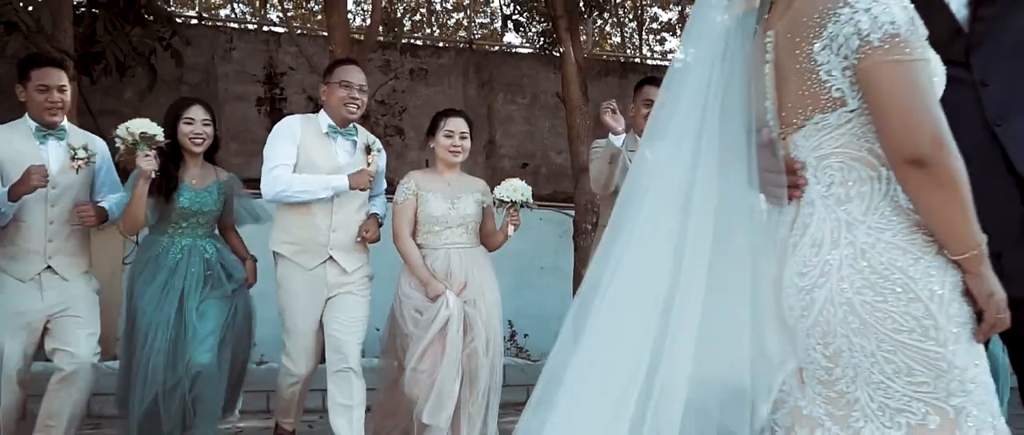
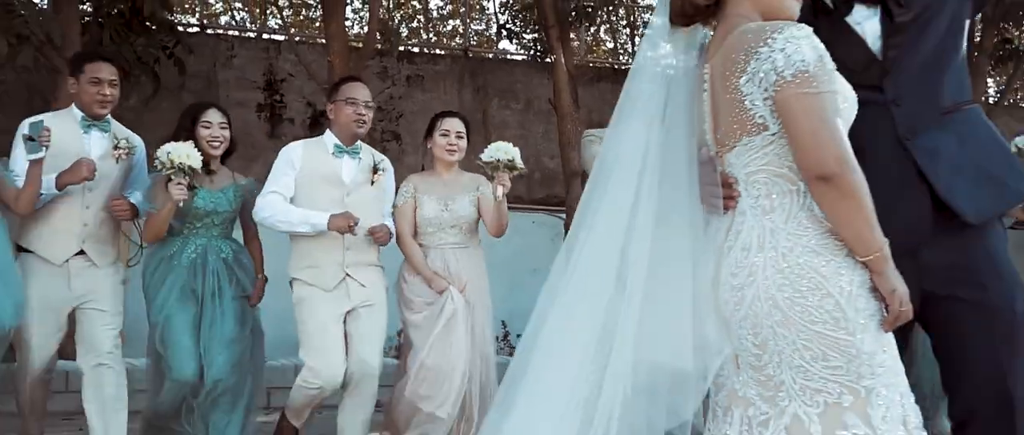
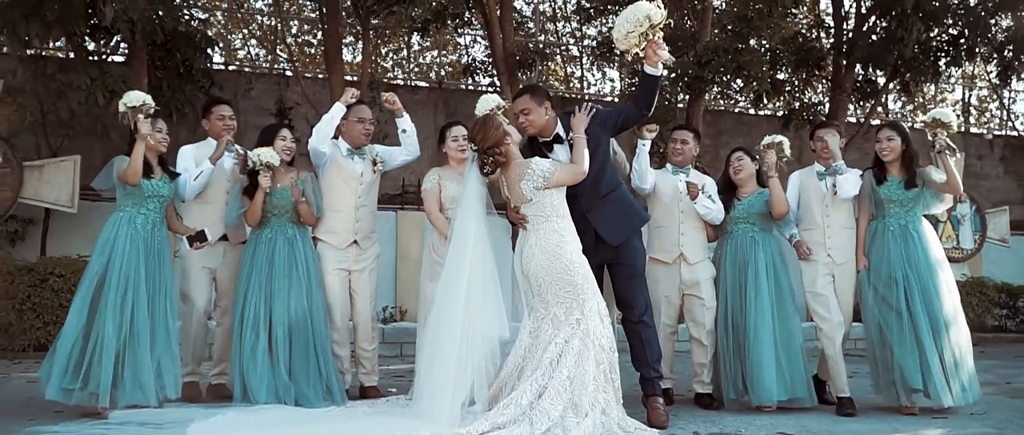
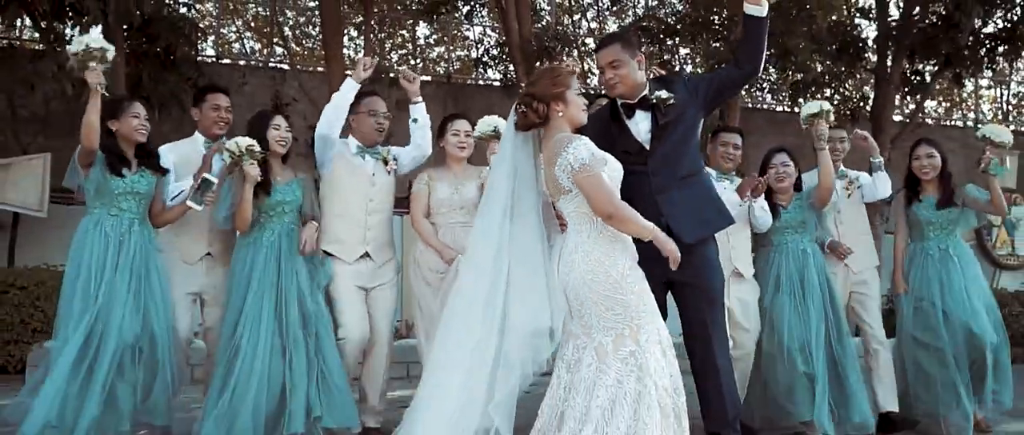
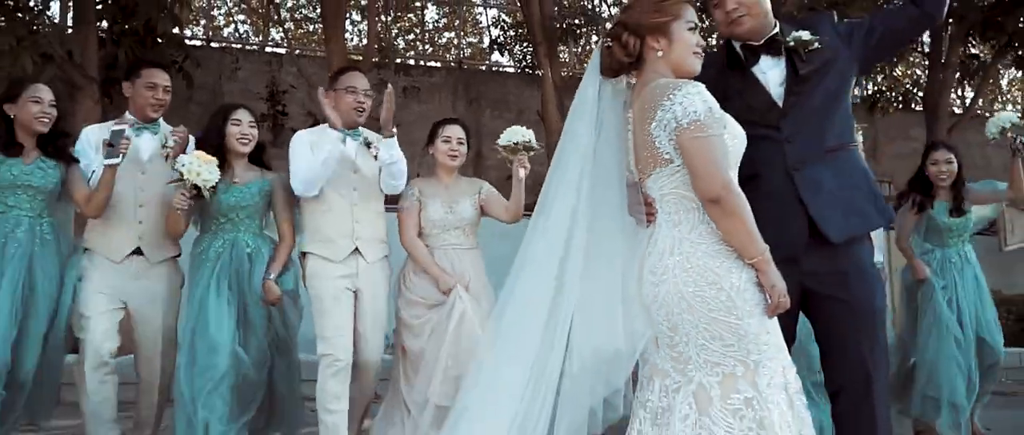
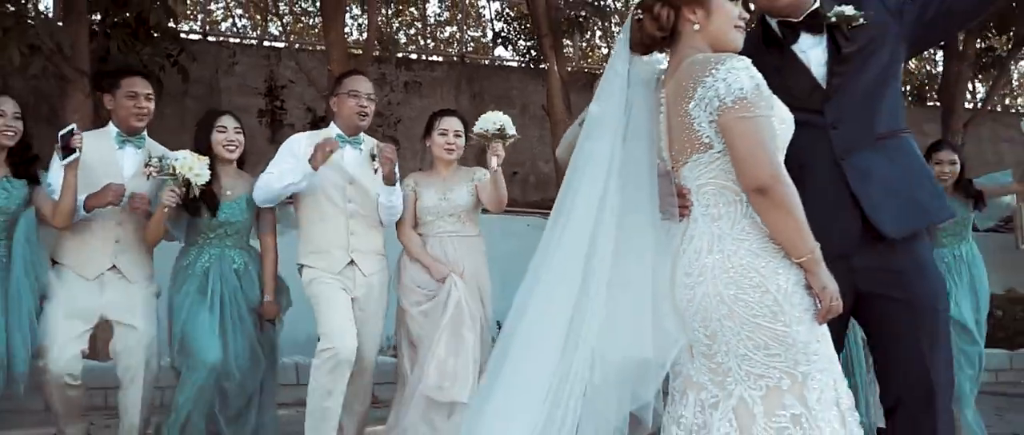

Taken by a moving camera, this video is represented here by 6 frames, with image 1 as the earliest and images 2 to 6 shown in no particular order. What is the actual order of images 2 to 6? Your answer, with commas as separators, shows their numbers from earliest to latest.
2, 6, 5, 4, 3
